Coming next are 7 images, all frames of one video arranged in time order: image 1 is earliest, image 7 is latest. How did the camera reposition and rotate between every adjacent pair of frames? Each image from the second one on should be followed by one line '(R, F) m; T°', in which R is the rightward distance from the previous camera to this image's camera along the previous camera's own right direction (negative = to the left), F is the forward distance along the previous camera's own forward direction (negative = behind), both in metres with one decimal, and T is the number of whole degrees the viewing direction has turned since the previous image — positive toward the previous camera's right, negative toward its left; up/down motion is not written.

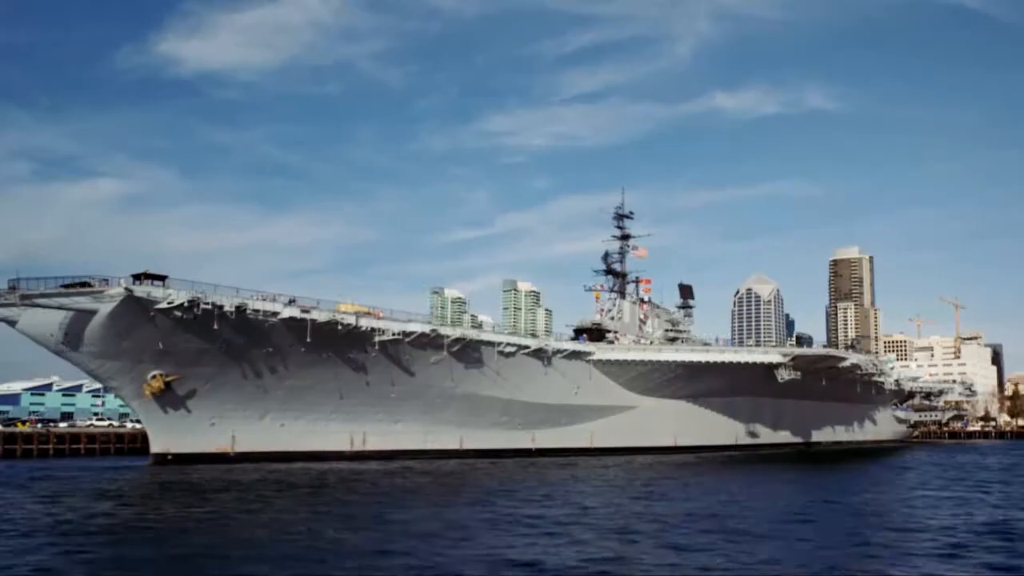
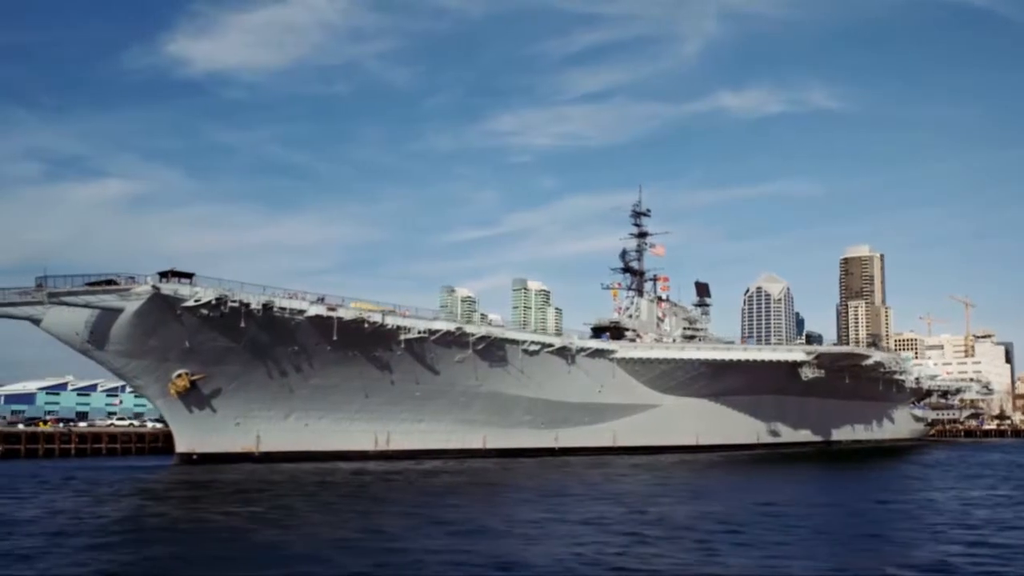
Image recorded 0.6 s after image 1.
(-0.4, +0.2) m; 0°
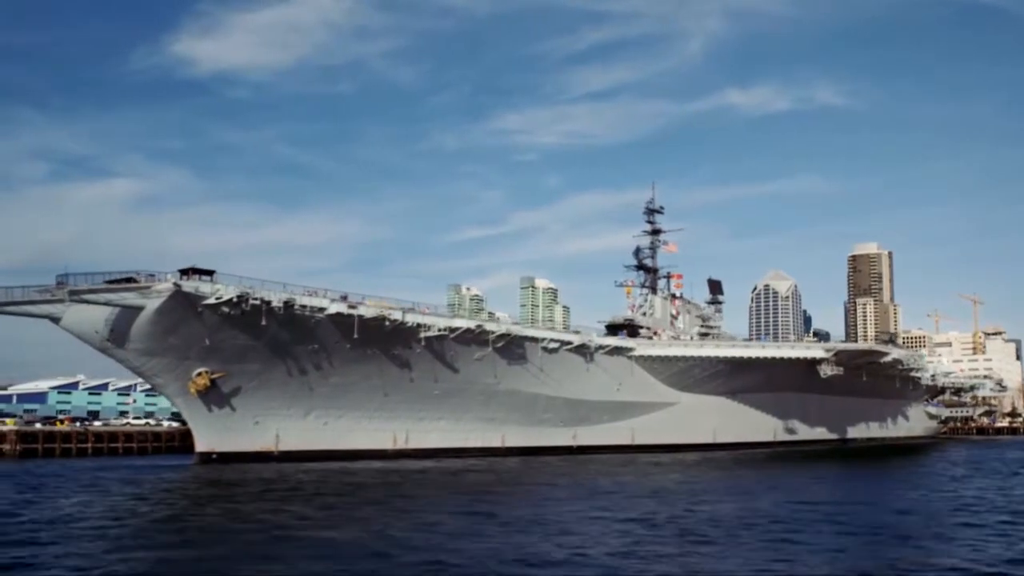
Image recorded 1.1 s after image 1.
(-0.3, +0.1) m; 0°
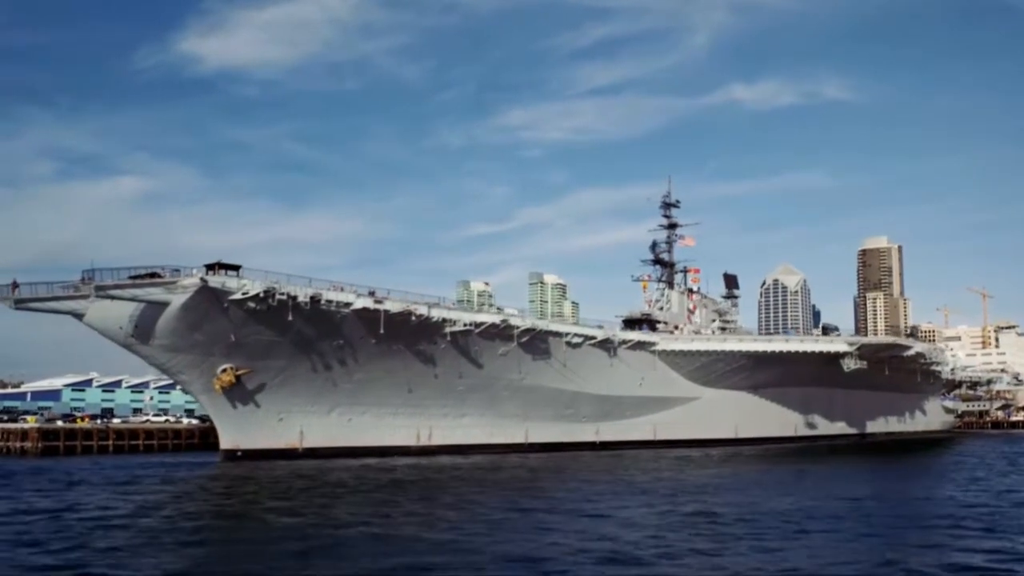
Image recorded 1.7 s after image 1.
(-0.4, +0.2) m; 0°
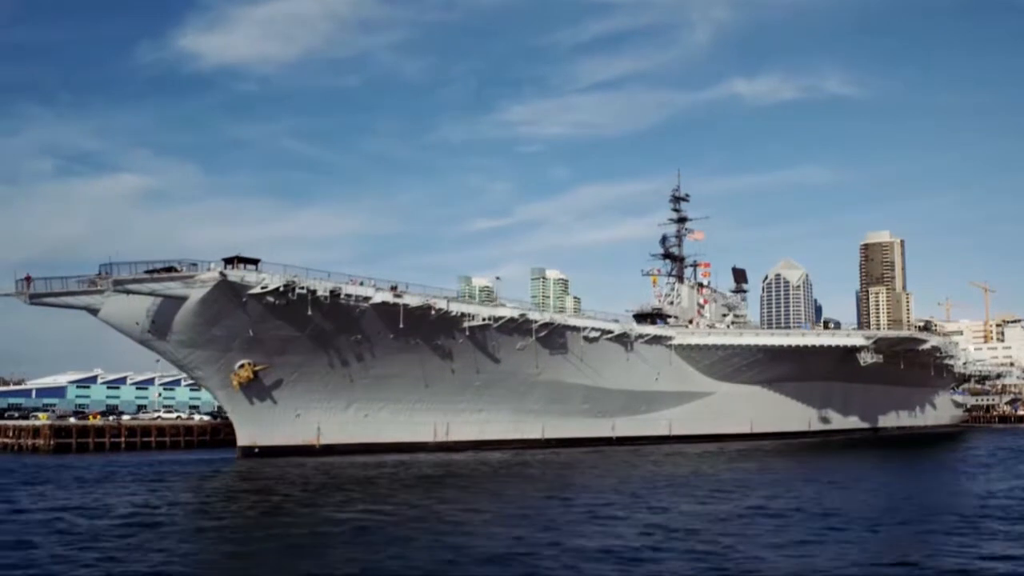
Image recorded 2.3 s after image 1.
(-0.3, +0.2) m; 0°
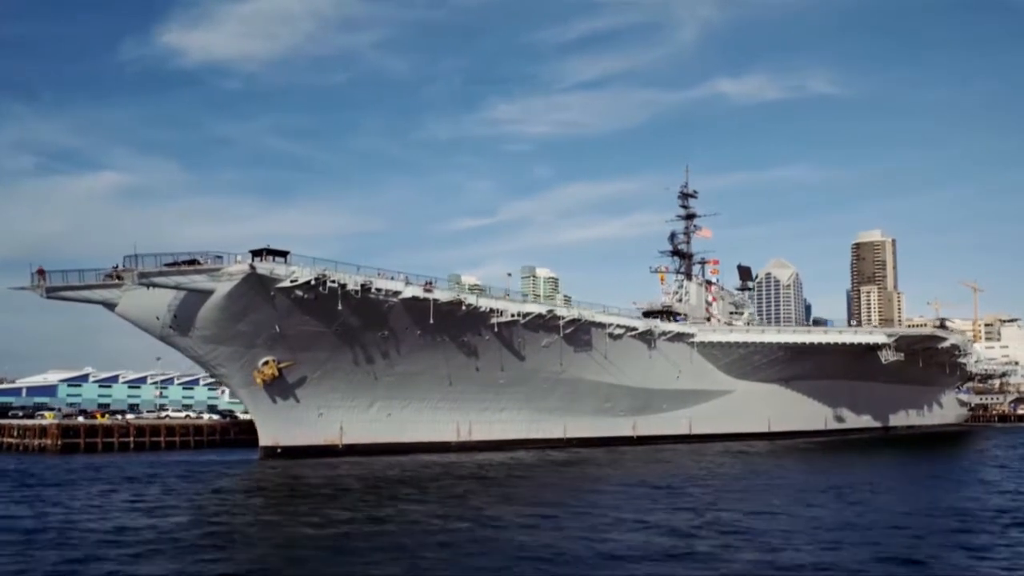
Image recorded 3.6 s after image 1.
(-0.7, +0.4) m; +1°
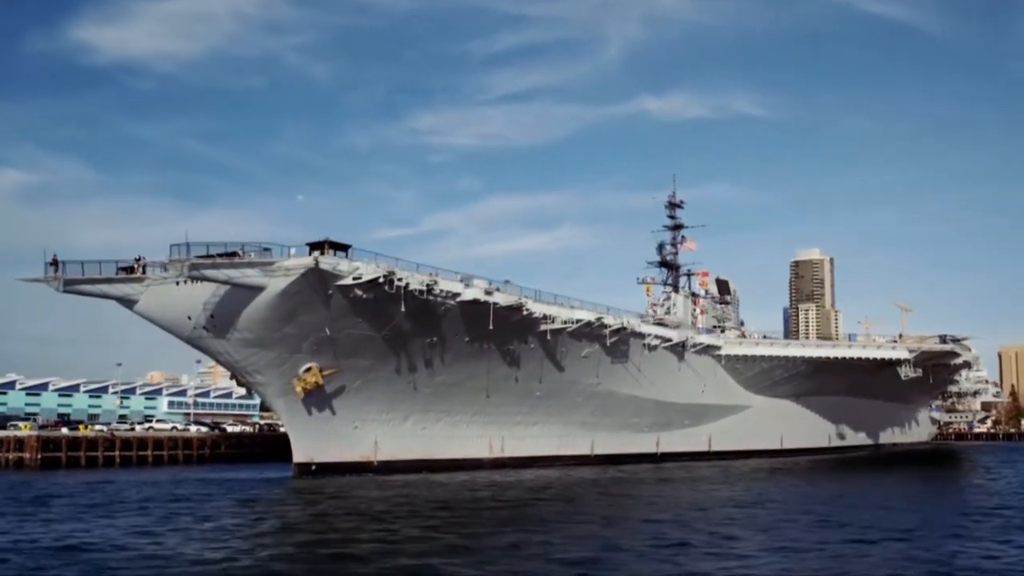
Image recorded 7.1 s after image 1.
(-1.9, +1.2) m; +5°
